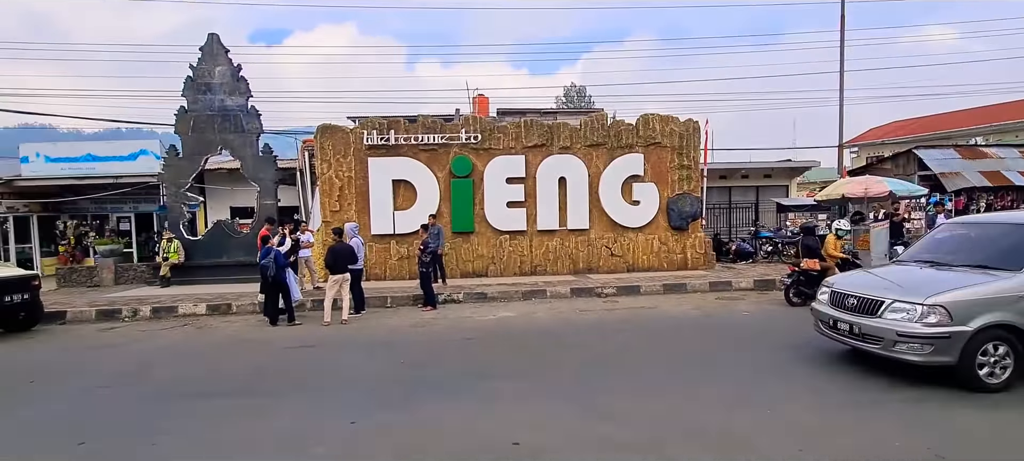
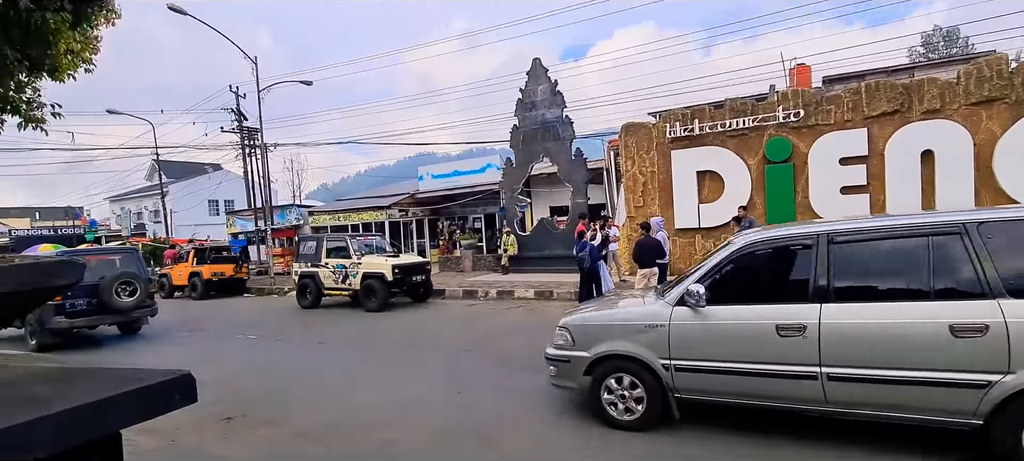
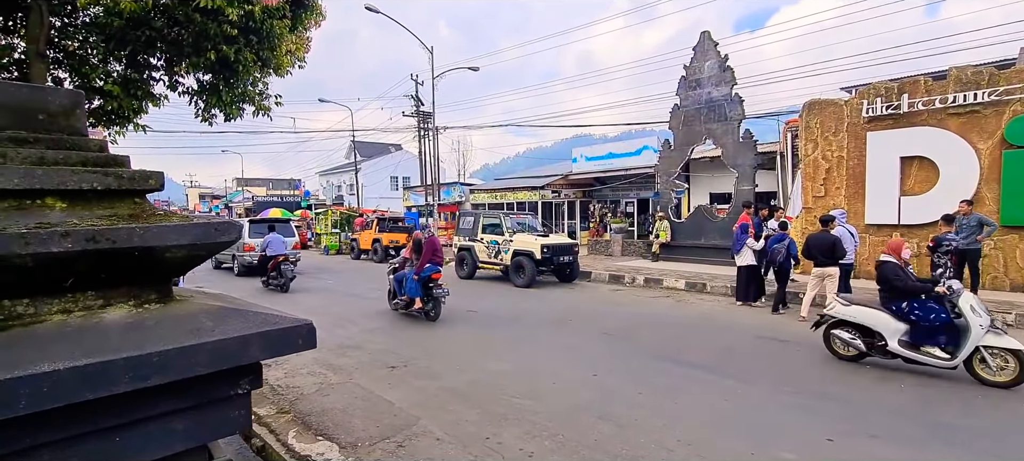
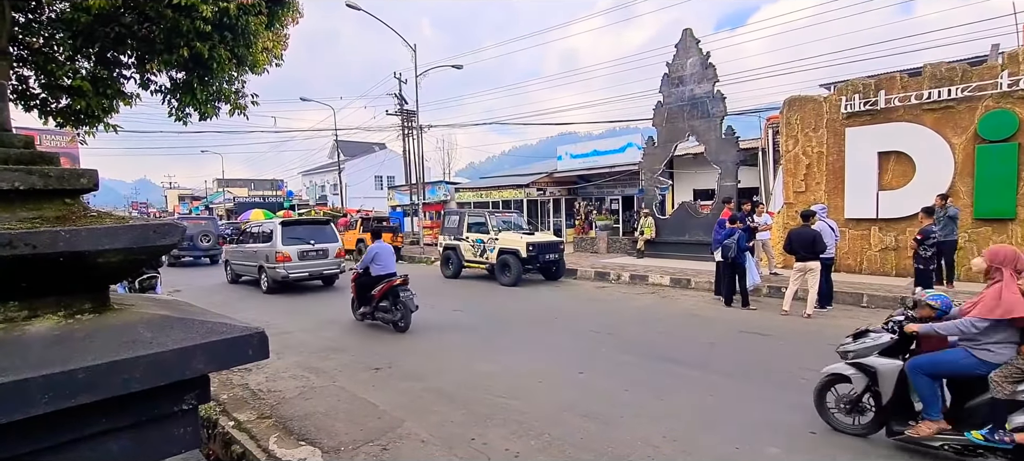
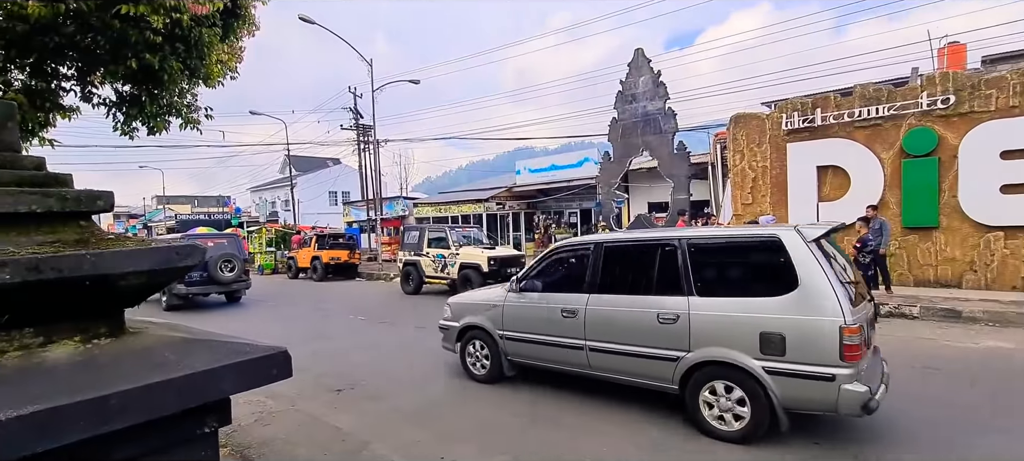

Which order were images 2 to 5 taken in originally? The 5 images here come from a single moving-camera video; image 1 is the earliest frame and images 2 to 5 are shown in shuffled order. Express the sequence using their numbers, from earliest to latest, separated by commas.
2, 5, 4, 3
